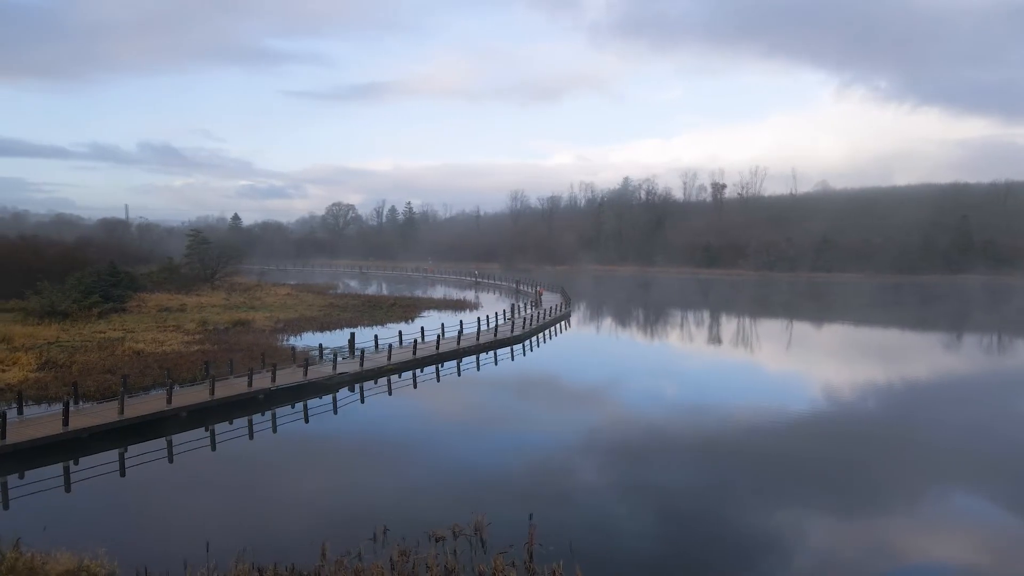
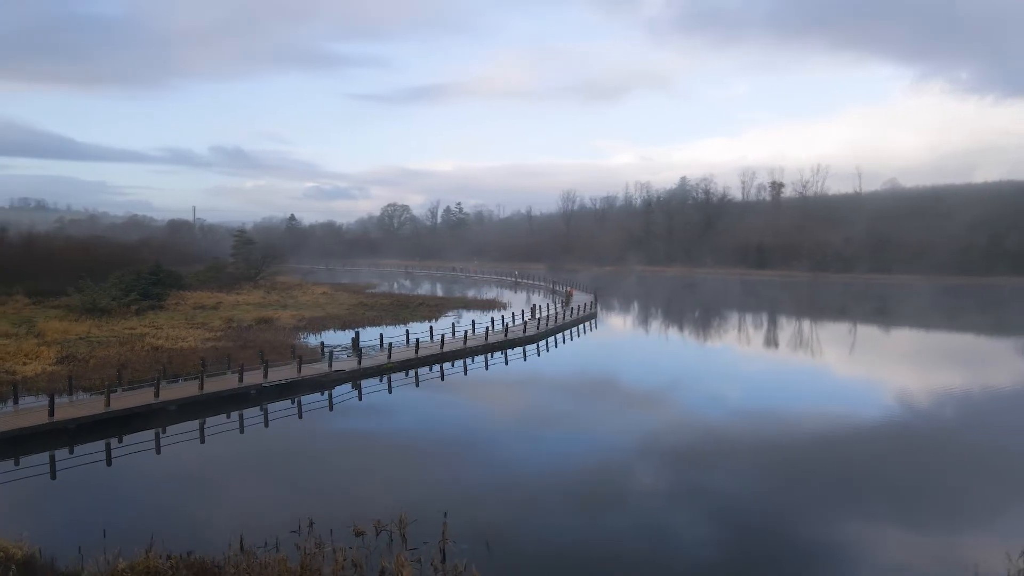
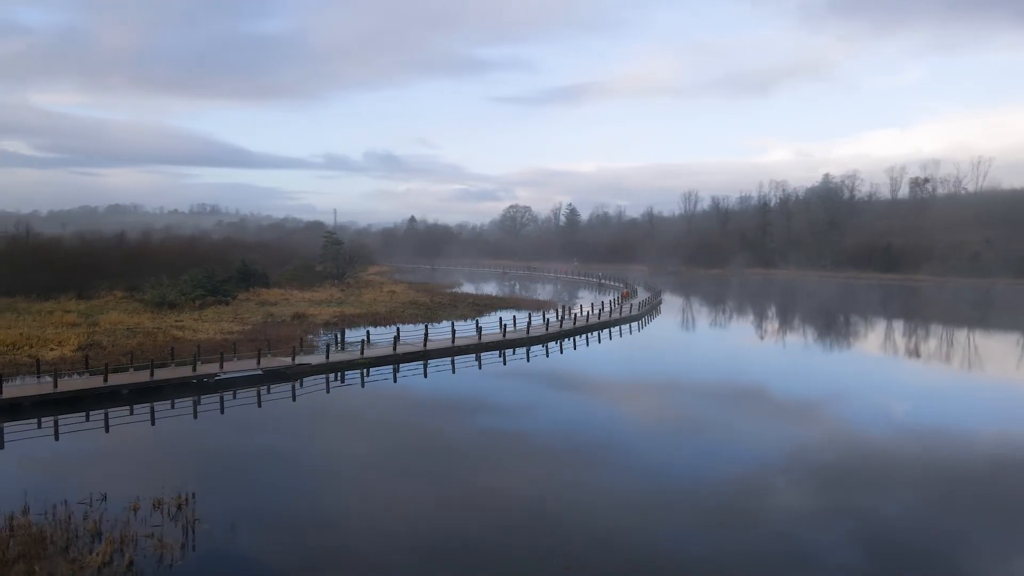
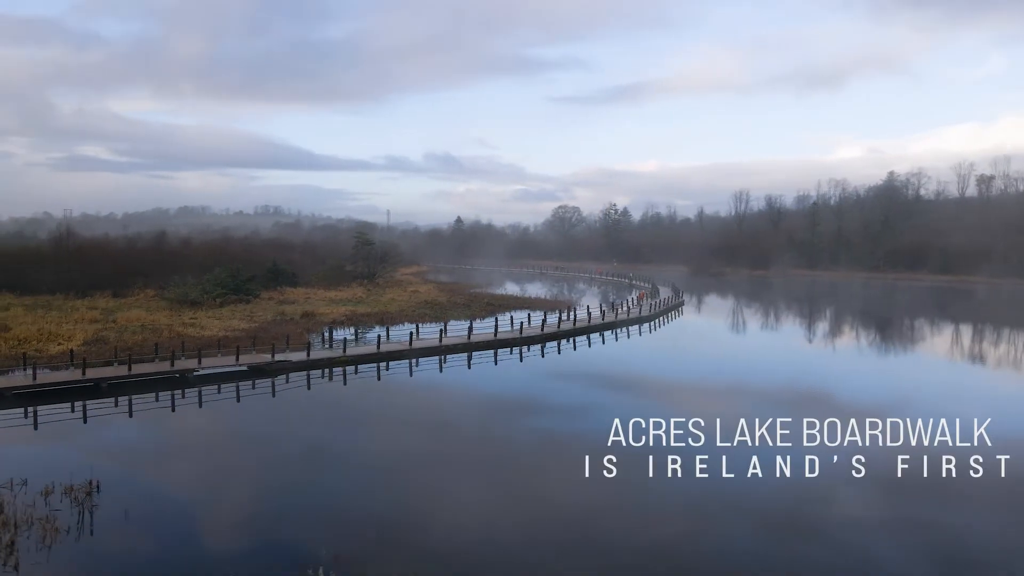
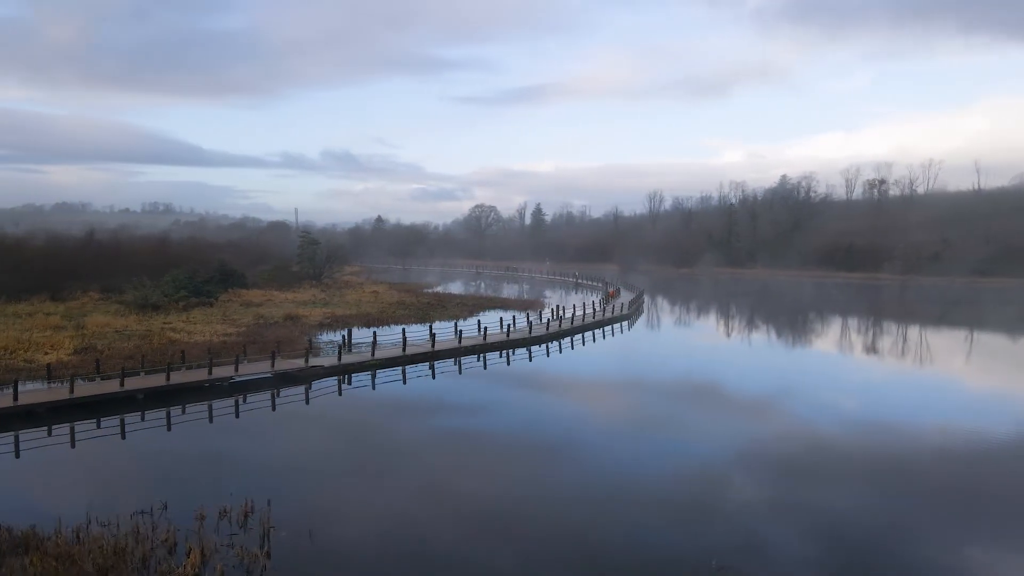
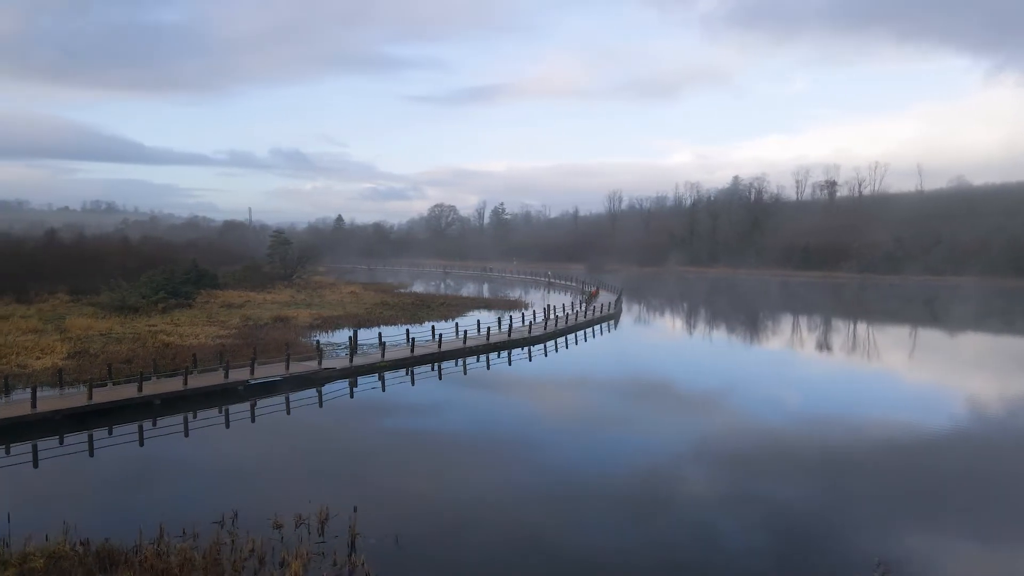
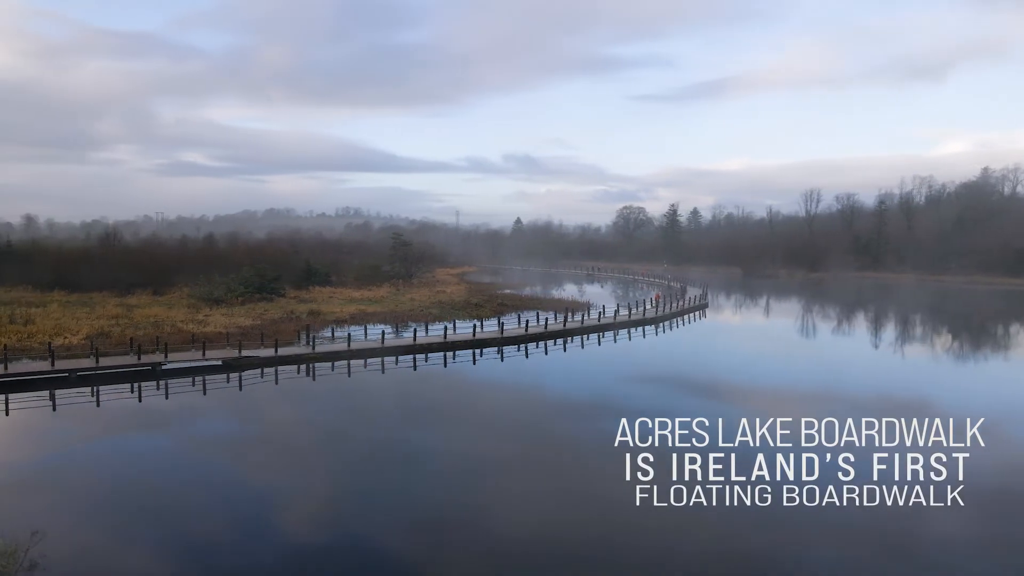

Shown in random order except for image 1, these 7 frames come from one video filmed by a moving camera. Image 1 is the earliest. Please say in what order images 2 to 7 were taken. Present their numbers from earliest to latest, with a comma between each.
2, 6, 5, 3, 4, 7
